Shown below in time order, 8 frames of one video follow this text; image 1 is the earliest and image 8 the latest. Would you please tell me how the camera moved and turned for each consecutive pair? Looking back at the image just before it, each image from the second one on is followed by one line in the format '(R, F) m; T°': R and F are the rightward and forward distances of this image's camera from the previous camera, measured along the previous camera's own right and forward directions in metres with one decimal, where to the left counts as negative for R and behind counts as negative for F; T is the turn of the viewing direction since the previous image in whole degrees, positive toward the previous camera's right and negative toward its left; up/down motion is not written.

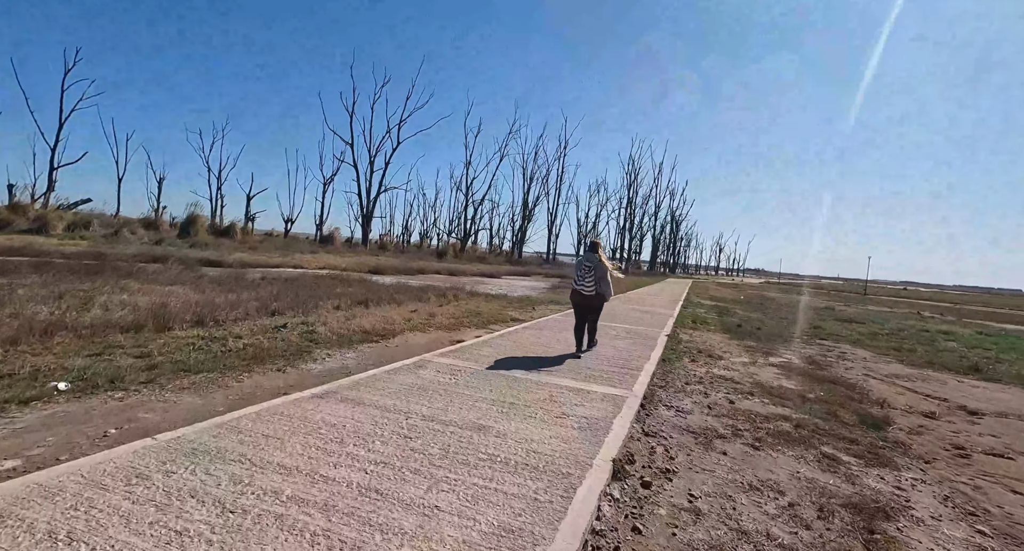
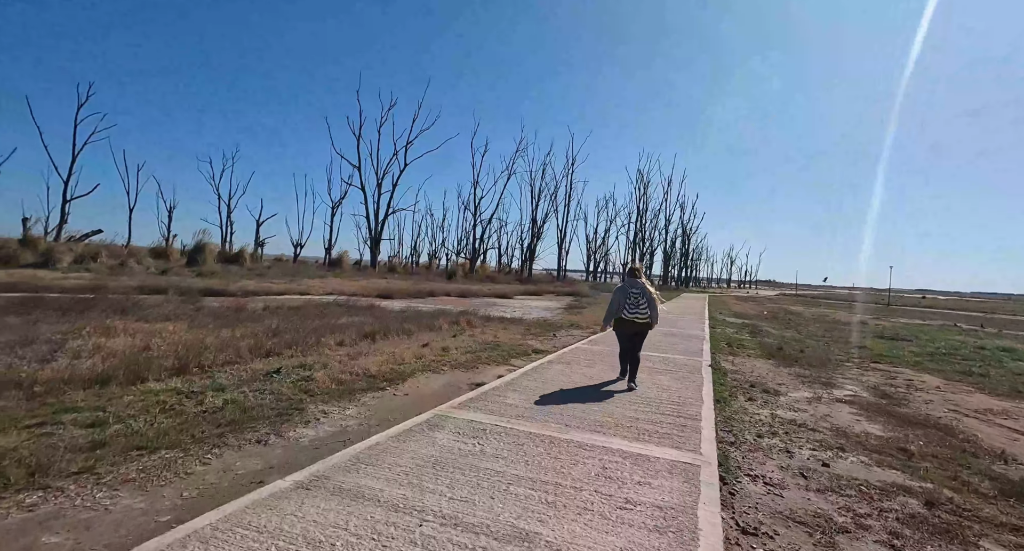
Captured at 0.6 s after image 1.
(-0.2, +0.9) m; -1°
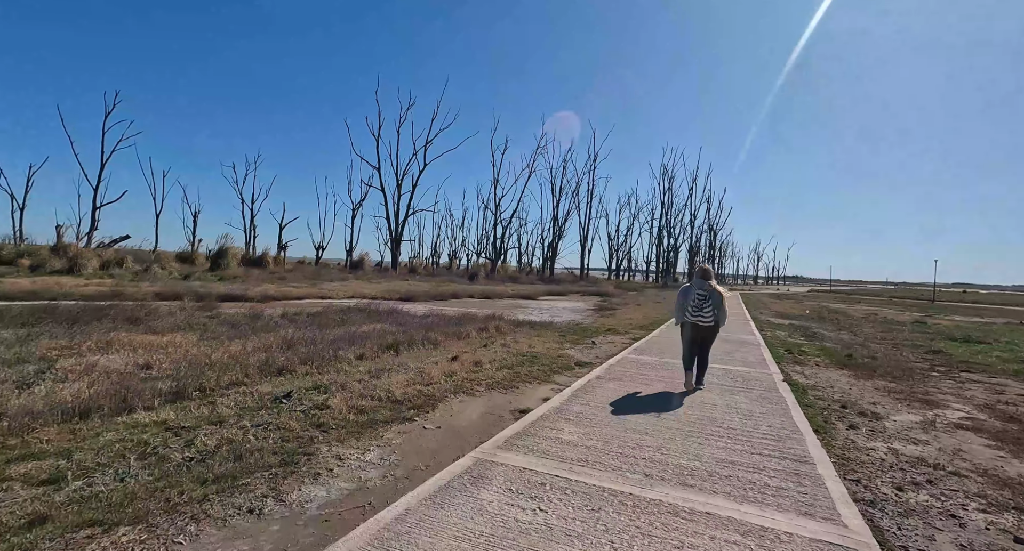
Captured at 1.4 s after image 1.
(-0.3, +1.0) m; -2°
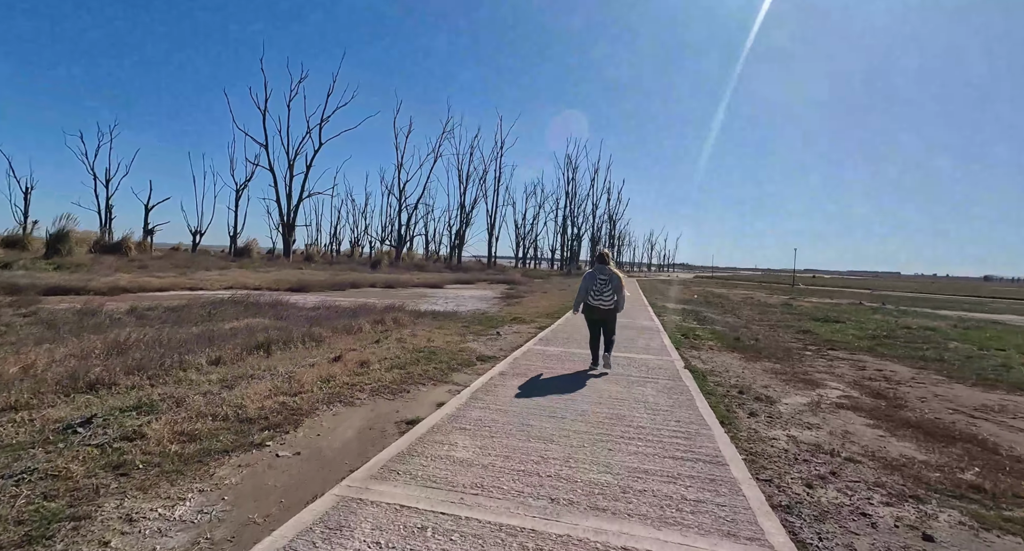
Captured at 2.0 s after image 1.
(+0.2, +0.8) m; +11°
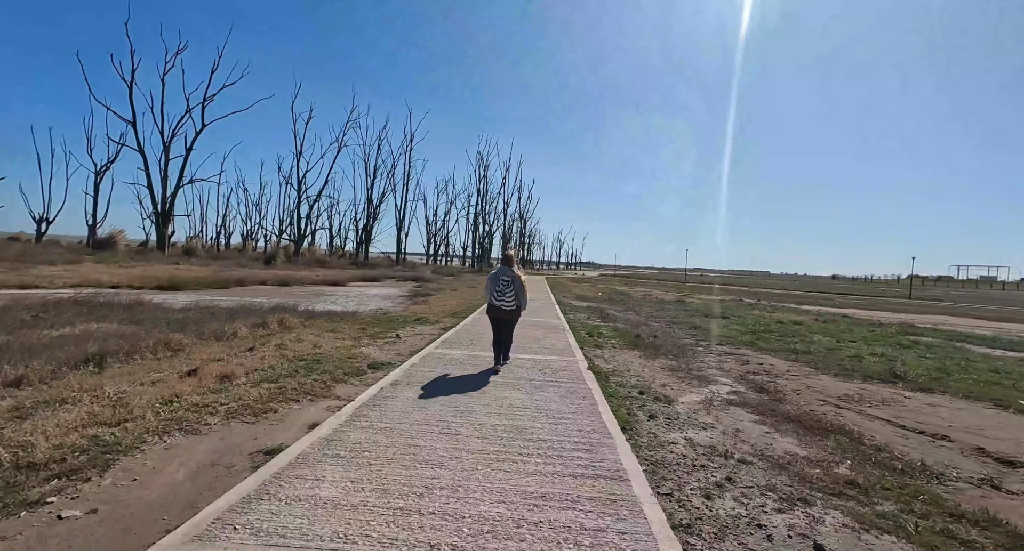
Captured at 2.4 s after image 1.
(+0.2, +0.5) m; +11°
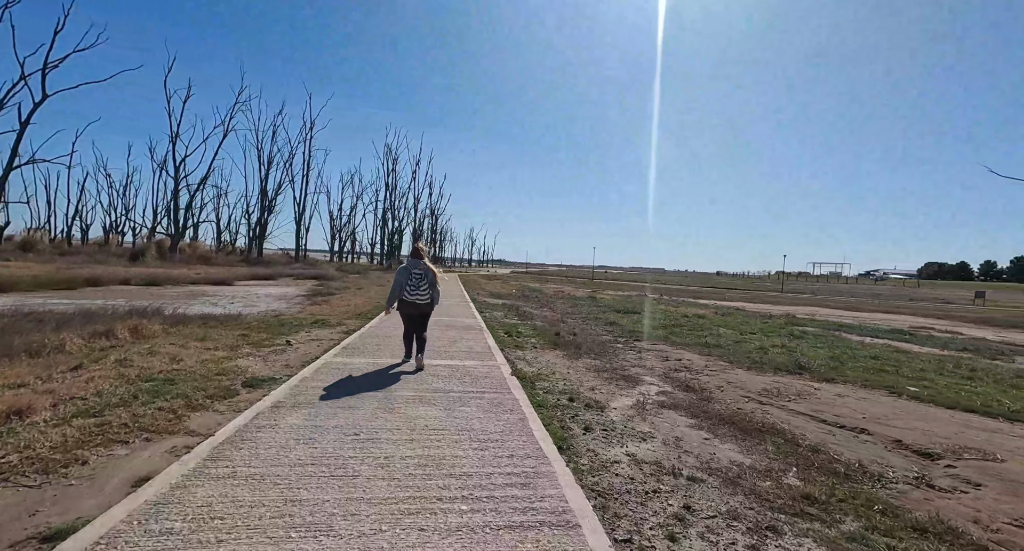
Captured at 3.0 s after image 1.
(0.0, +0.8) m; +11°
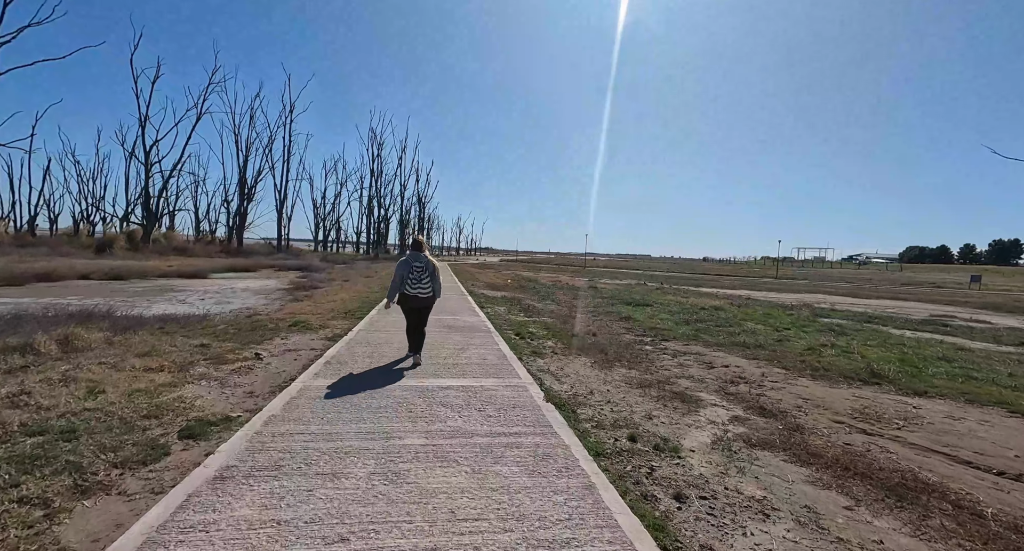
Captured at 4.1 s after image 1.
(-0.5, +1.5) m; +2°
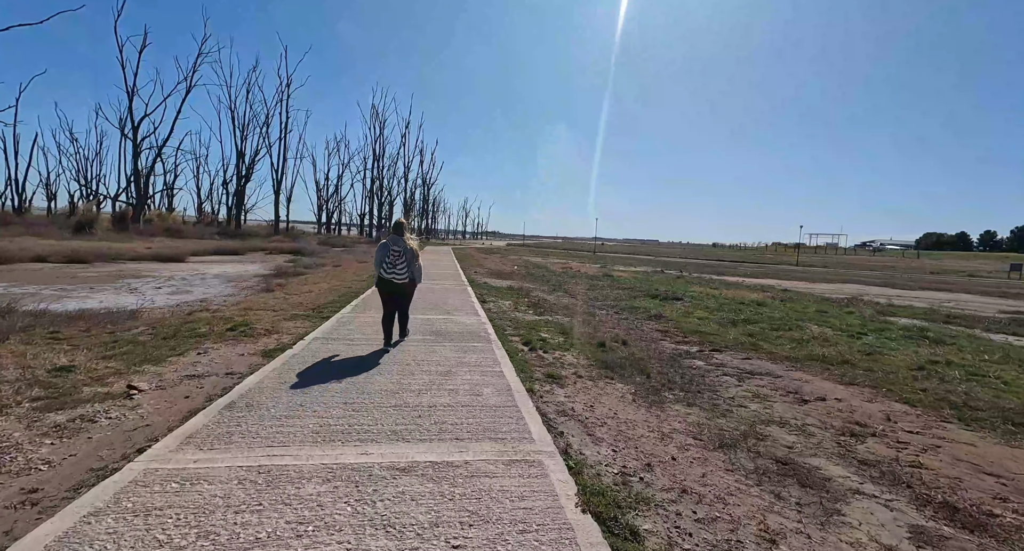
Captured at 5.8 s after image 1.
(0.0, +2.4) m; -1°
